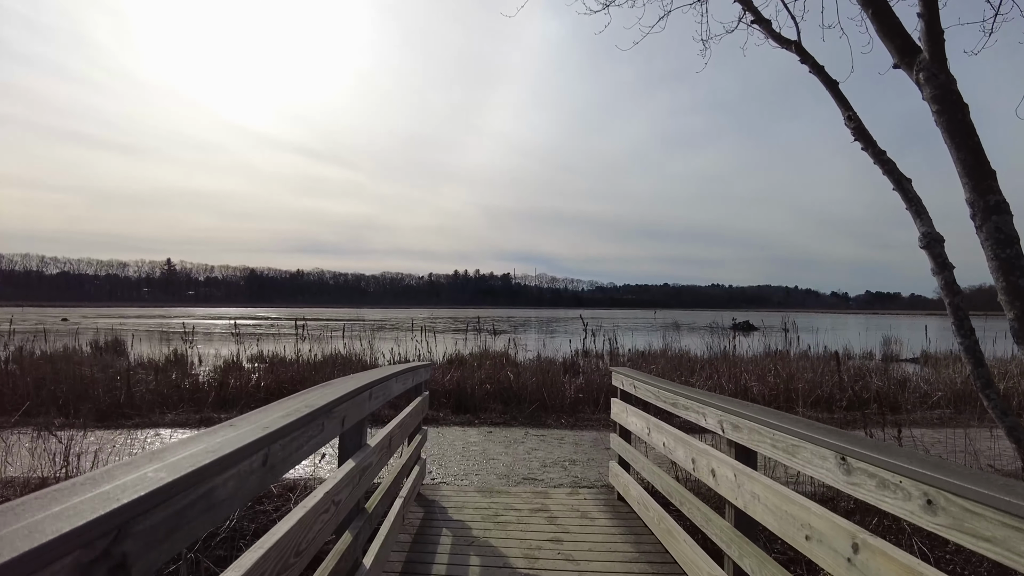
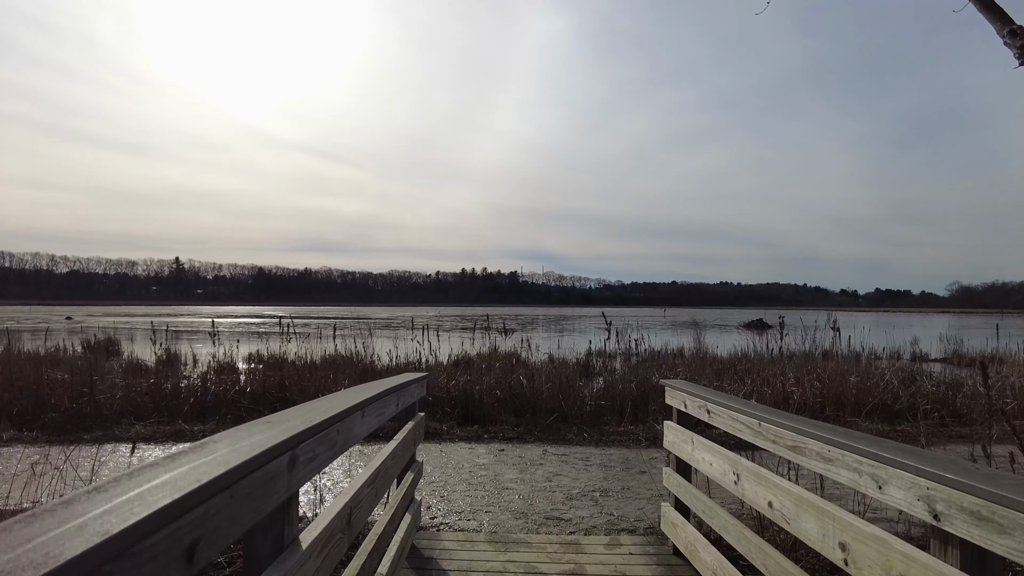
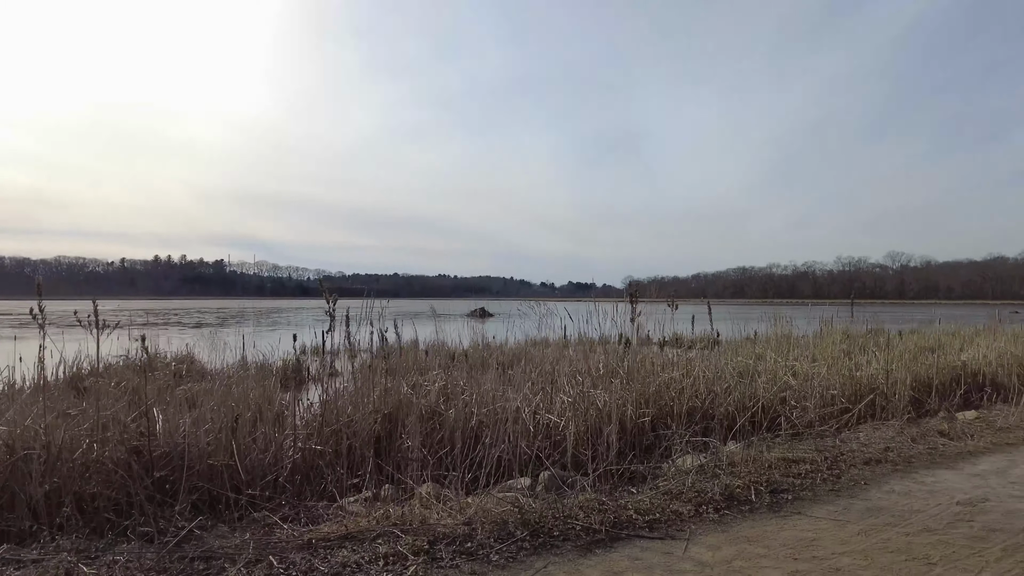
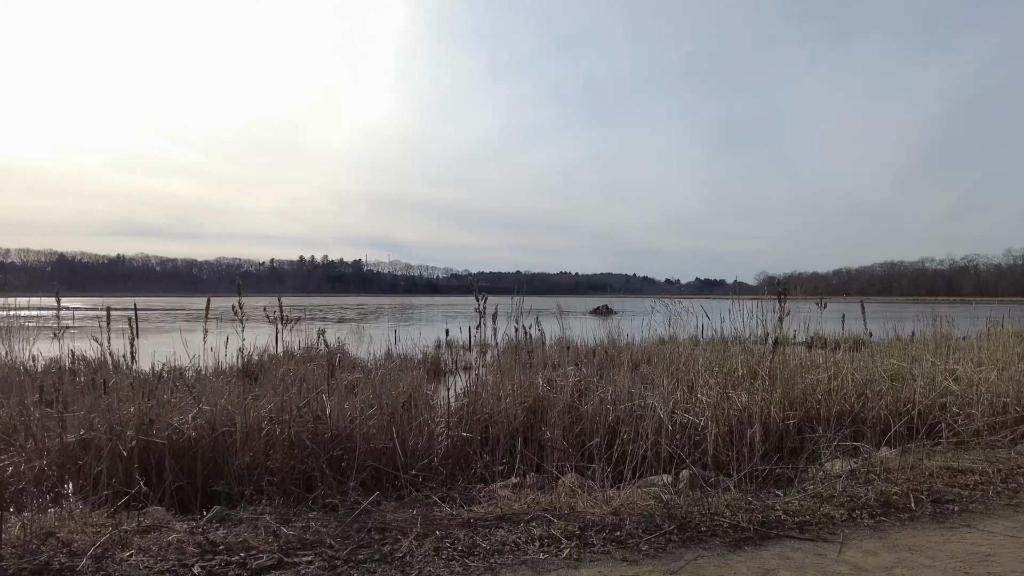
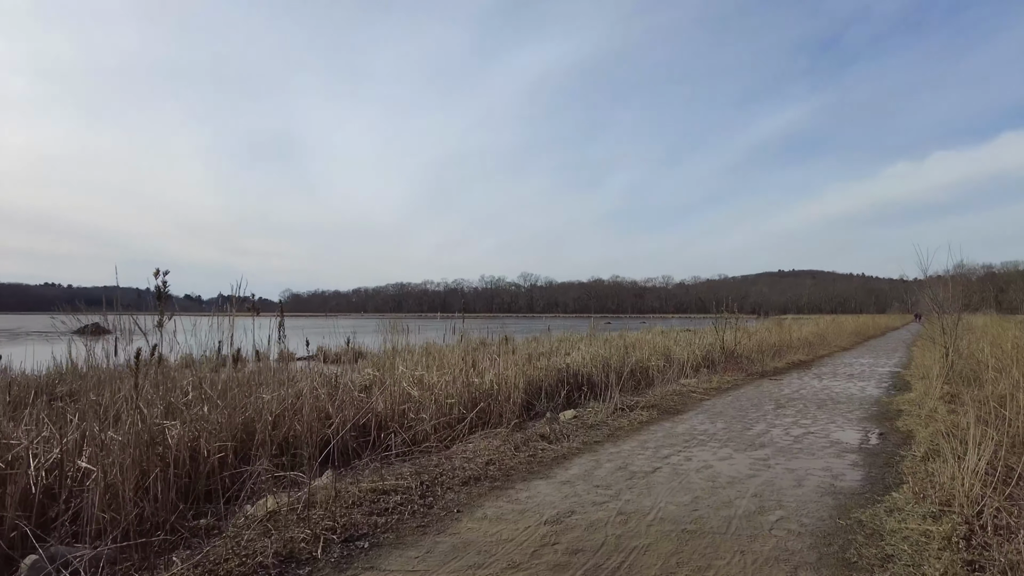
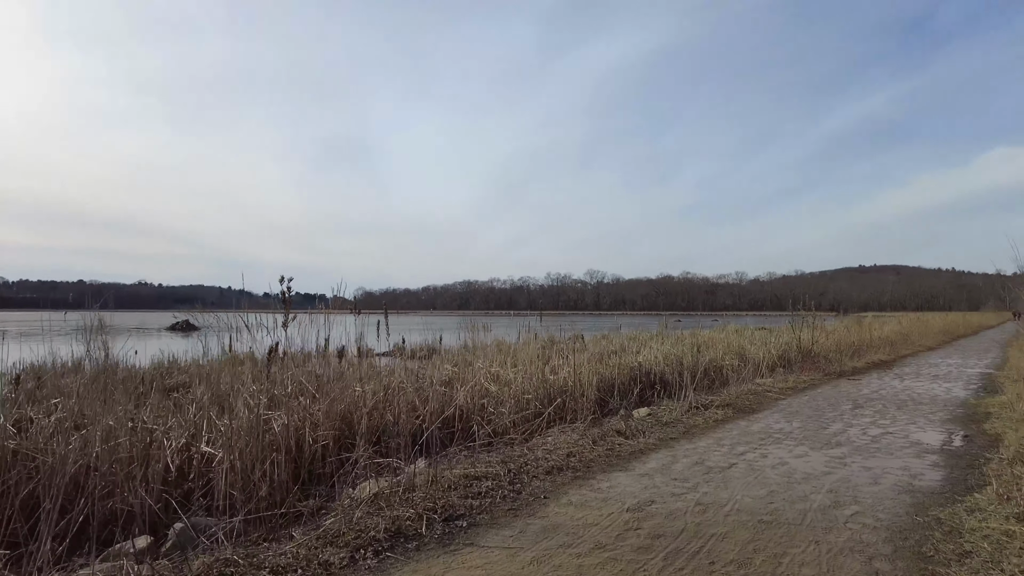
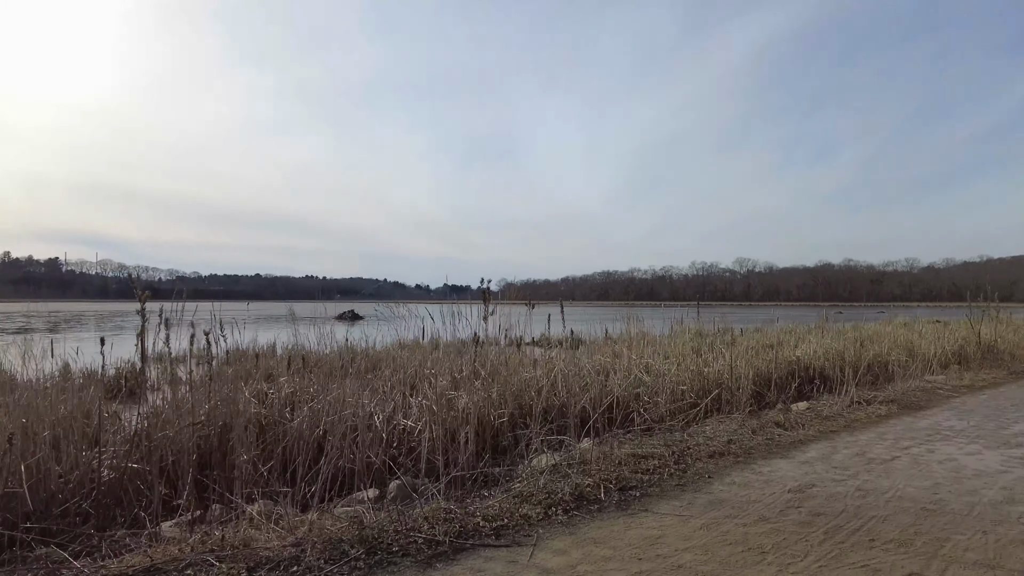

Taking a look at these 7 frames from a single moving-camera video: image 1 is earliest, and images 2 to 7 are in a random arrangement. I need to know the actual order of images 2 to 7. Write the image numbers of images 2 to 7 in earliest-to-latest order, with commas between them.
2, 4, 3, 7, 6, 5
